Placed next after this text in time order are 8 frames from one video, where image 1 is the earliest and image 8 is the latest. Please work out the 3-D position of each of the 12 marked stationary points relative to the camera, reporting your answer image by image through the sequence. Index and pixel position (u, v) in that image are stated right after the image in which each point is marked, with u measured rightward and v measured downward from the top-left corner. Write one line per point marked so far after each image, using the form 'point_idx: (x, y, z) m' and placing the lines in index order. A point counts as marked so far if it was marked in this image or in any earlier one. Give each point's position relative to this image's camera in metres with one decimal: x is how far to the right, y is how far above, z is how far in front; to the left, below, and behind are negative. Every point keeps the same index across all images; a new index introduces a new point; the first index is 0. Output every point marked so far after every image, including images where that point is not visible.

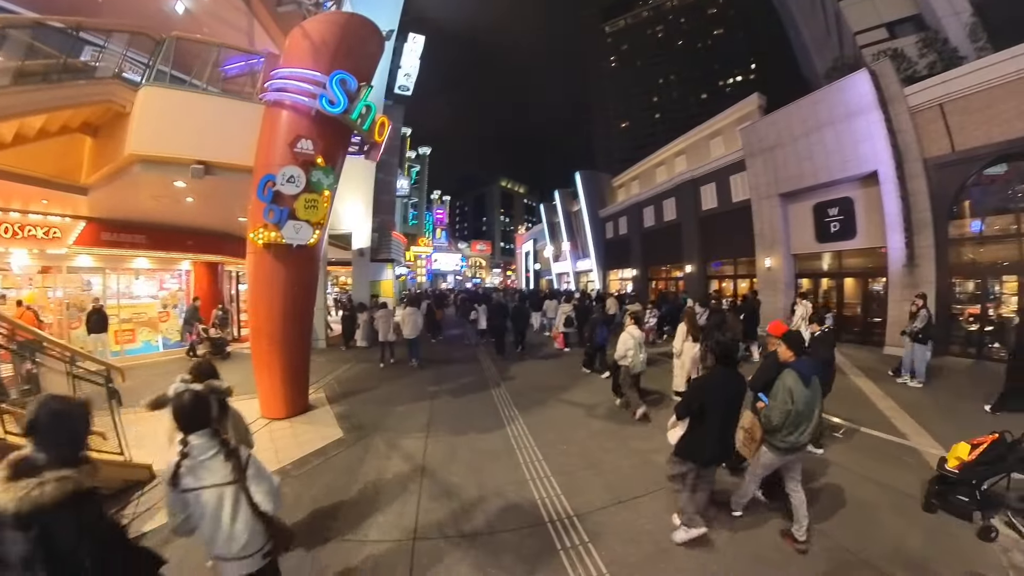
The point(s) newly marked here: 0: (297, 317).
0: (-3.2, -0.4, +6.4) m
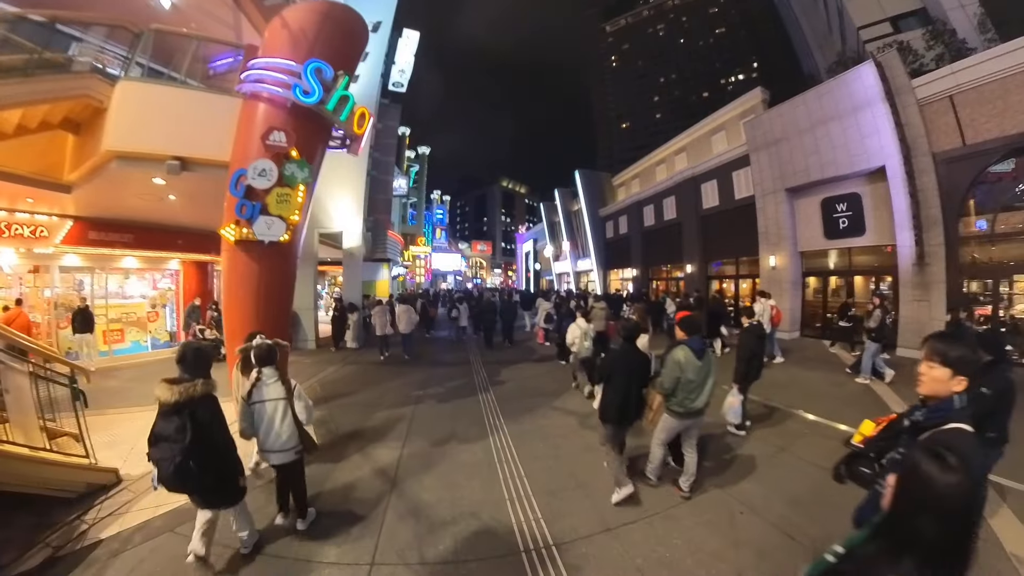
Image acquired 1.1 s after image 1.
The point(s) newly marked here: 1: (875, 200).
0: (-3.3, -0.4, +6.1) m
1: (+11.7, +2.9, +14.3) m
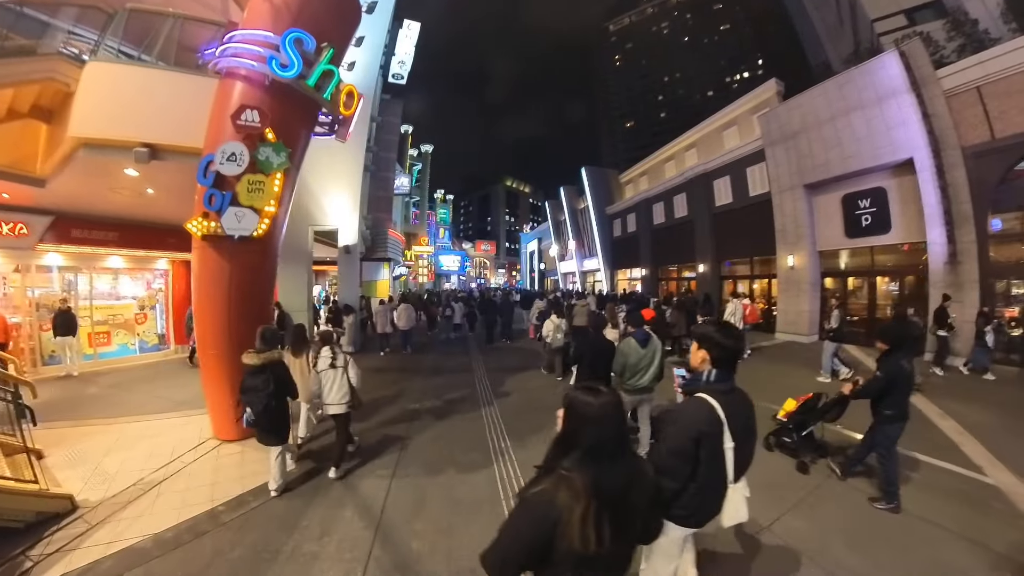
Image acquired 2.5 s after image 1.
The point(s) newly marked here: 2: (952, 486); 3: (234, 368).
0: (-3.3, -0.4, +5.4) m
1: (+11.8, +2.9, +13.5) m
2: (+5.4, -2.4, +5.4) m
3: (-3.4, -1.0, +5.4) m
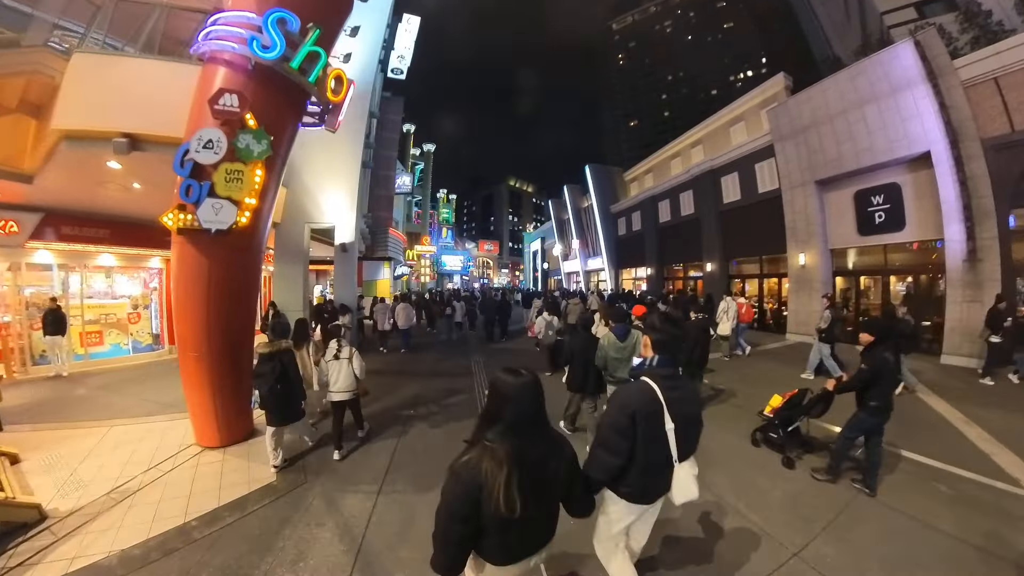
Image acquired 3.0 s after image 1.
0: (-3.2, -0.4, +5.0) m
1: (+11.9, +2.9, +13.0) m
2: (+5.4, -2.4, +5.0) m
3: (-3.4, -0.9, +5.1) m
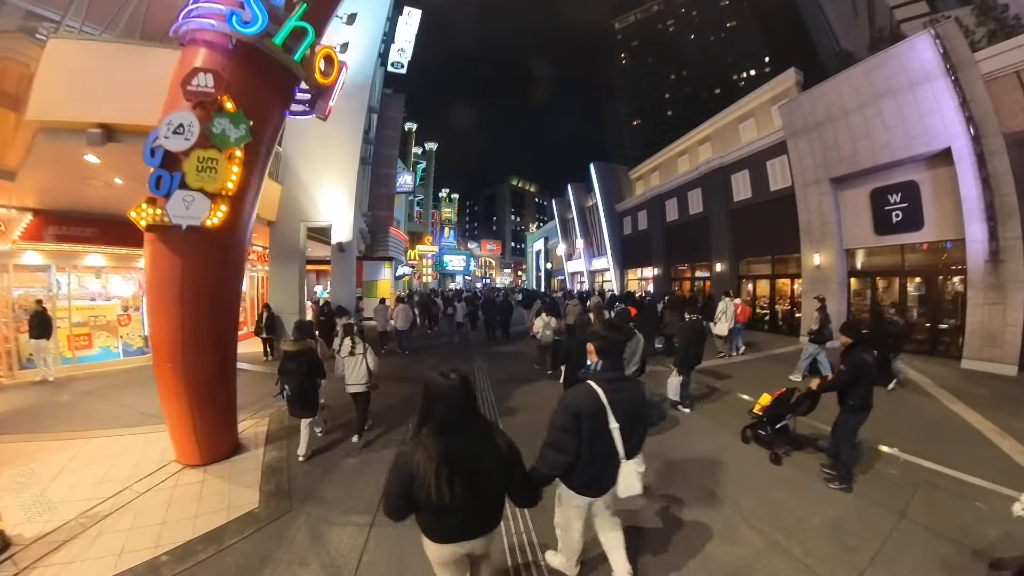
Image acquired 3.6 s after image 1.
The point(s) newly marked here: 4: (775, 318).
0: (-3.2, -0.4, +4.5) m
1: (+12.0, +2.9, +12.5) m
2: (+5.4, -2.4, +4.5) m
3: (-3.3, -1.0, +4.6) m
4: (+10.4, -1.2, +17.4) m
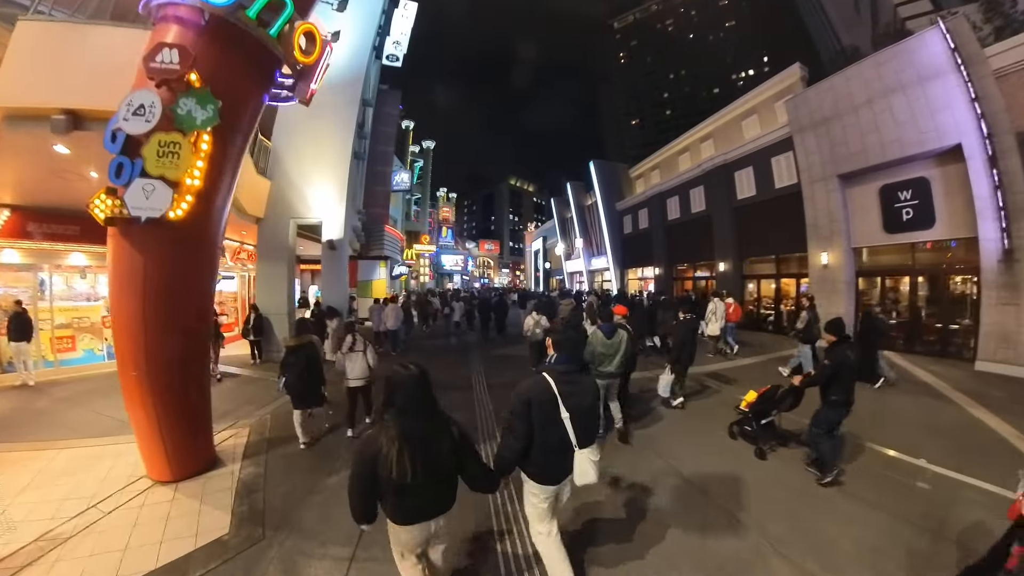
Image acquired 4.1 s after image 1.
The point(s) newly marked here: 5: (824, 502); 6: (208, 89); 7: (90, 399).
0: (-3.2, -0.4, +4.1) m
1: (+12.0, +2.9, +12.1) m
2: (+5.4, -2.4, +4.1) m
3: (-3.3, -1.0, +4.2) m
4: (+10.3, -1.2, +17.0) m
5: (+3.2, -2.2, +4.6) m
6: (-2.7, +1.8, +4.1) m
7: (-8.8, -2.3, +9.2) m
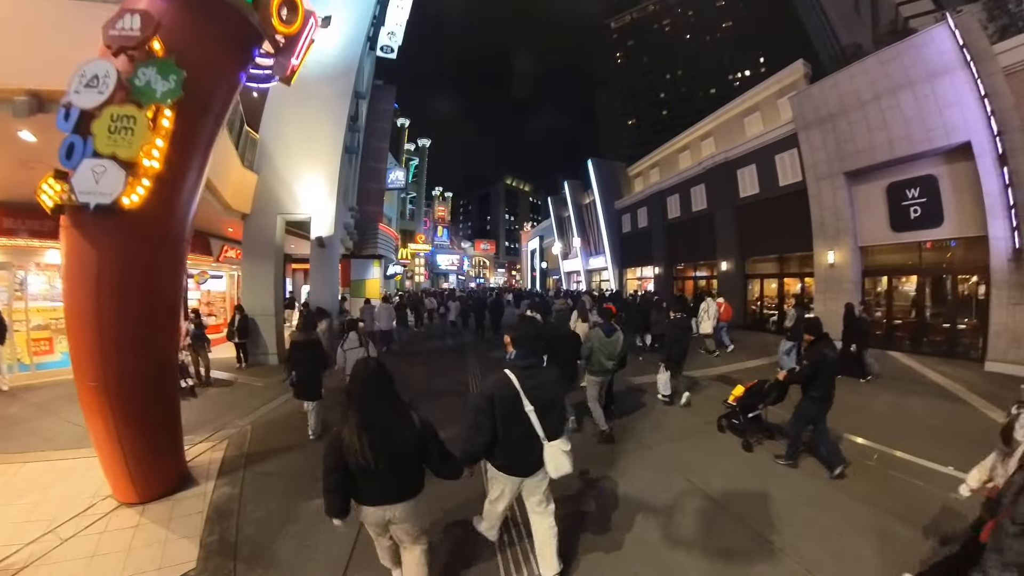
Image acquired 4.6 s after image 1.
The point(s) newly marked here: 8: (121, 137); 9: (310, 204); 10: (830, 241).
0: (-3.1, -0.4, +3.7) m
1: (+11.9, +2.9, +11.8) m
2: (+5.5, -2.4, +3.7) m
3: (-3.3, -1.0, +3.7) m
4: (+10.2, -1.2, +16.7) m
5: (+3.3, -2.2, +4.2) m
6: (-2.7, +1.8, +3.6) m
7: (-8.8, -2.3, +8.7) m
8: (-2.9, +1.1, +3.5) m
9: (-5.0, +2.1, +11.0) m
10: (+10.5, +1.5, +14.6) m
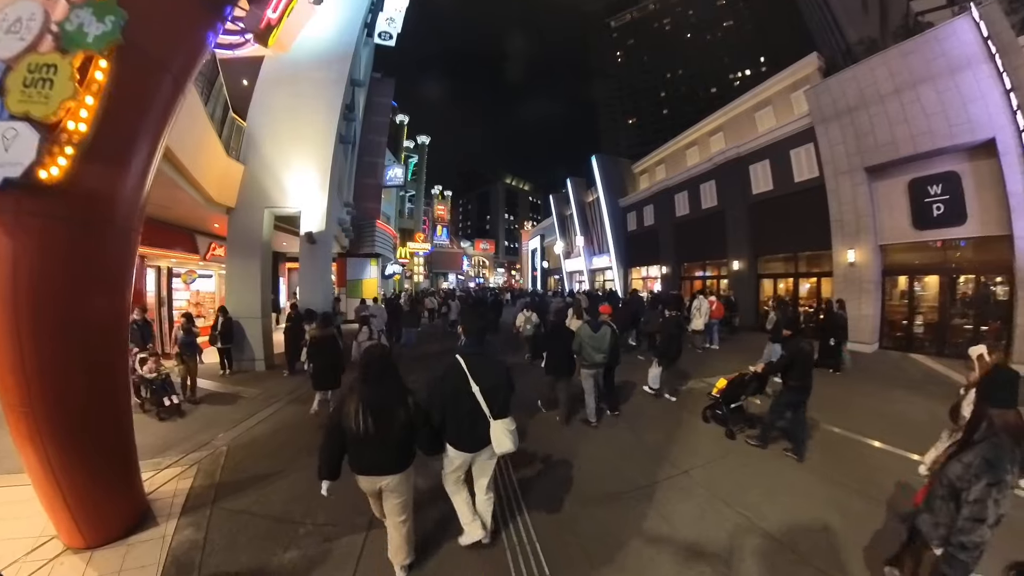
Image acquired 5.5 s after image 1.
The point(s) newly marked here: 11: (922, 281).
0: (-3.0, -0.4, +3.0) m
1: (+12.1, +2.8, +11.2) m
2: (+5.6, -2.4, +3.1) m
3: (-3.1, -1.0, +3.1) m
4: (+10.3, -1.2, +16.1) m
5: (+3.4, -2.2, +3.5) m
6: (-2.6, +1.8, +3.0) m
7: (-8.7, -2.3, +8.0) m
8: (-2.8, +1.1, +2.8) m
9: (-4.9, +2.1, +10.4) m
10: (+10.6, +1.5, +14.0) m
11: (+11.7, +0.2, +12.7) m
